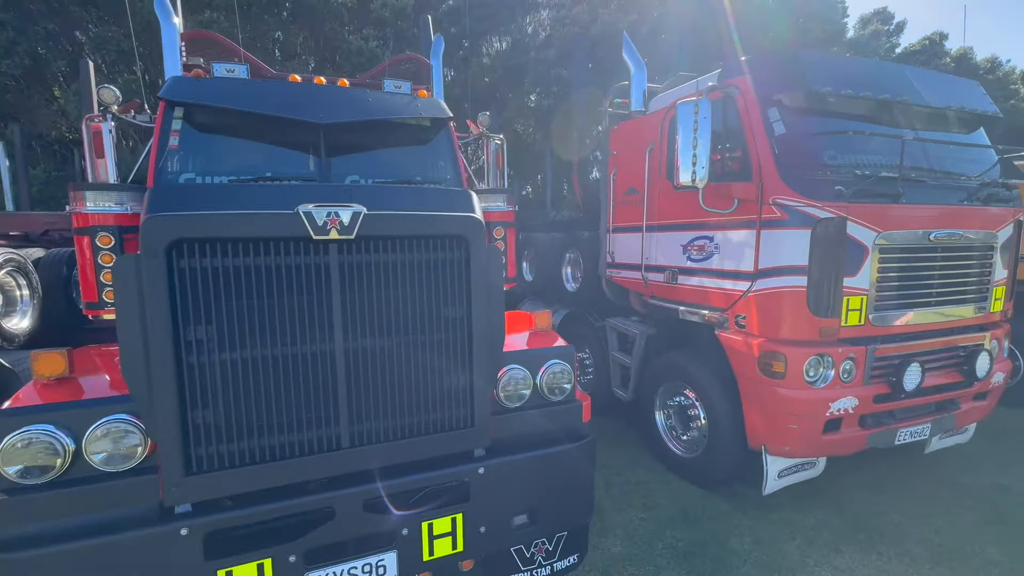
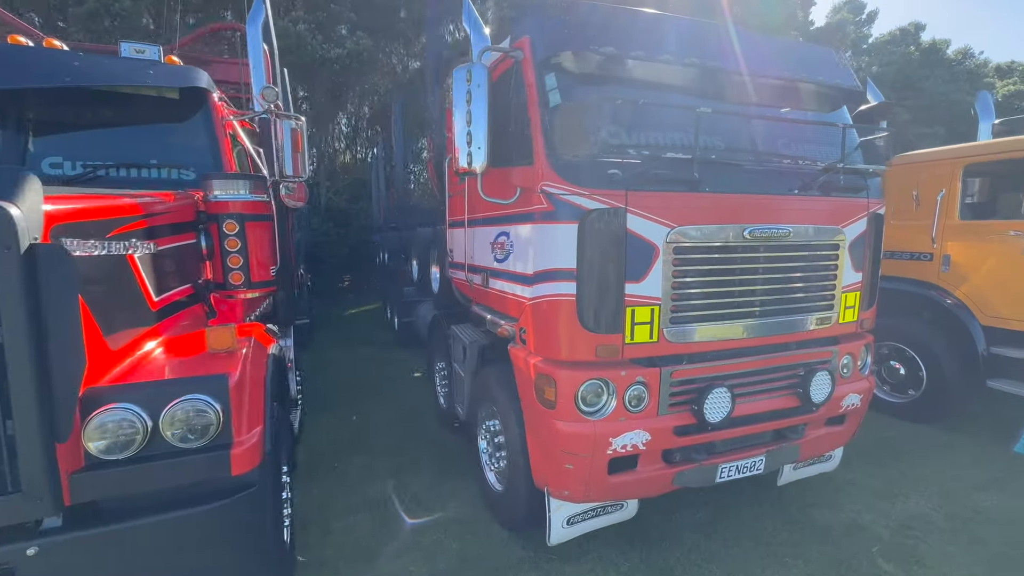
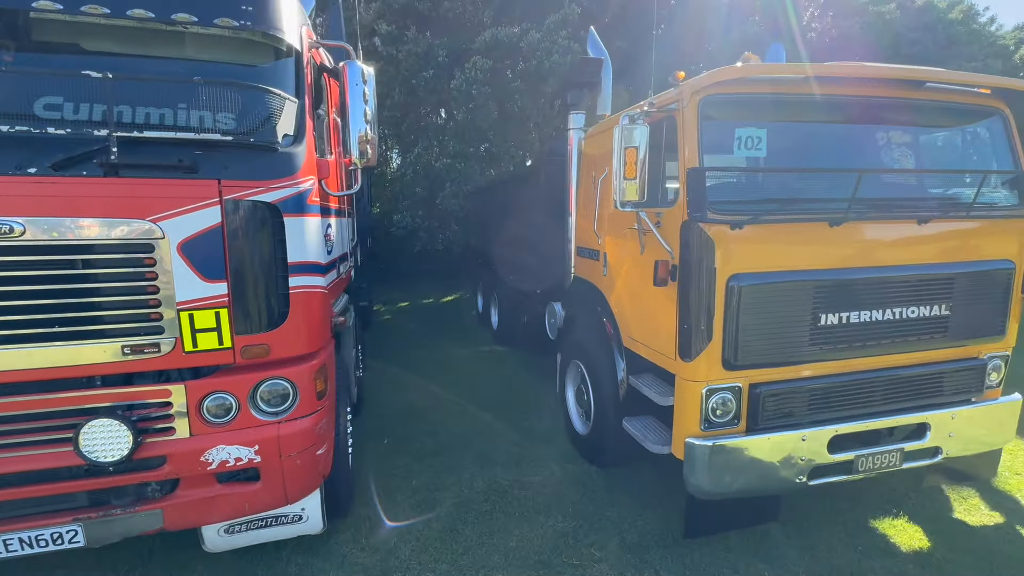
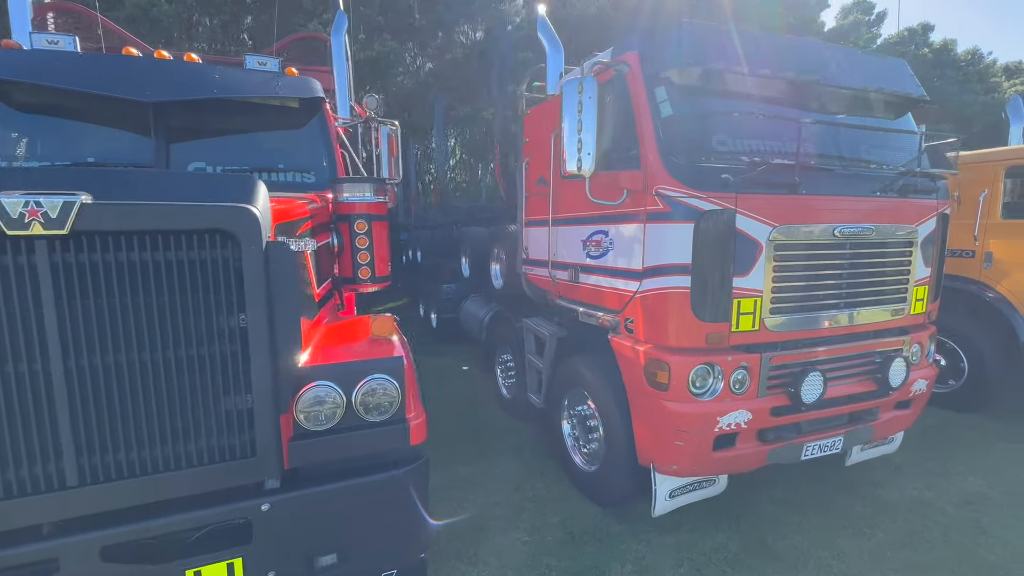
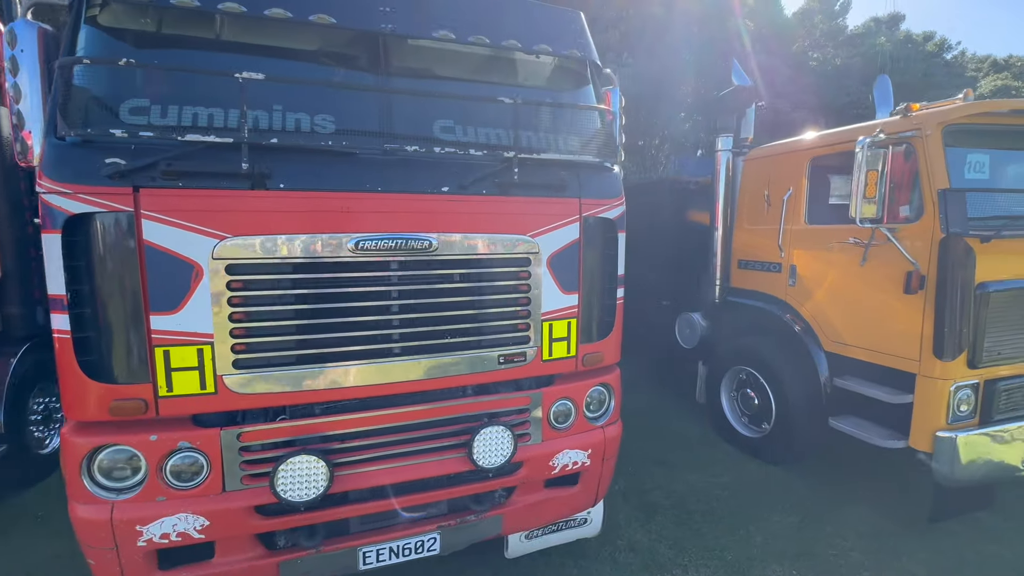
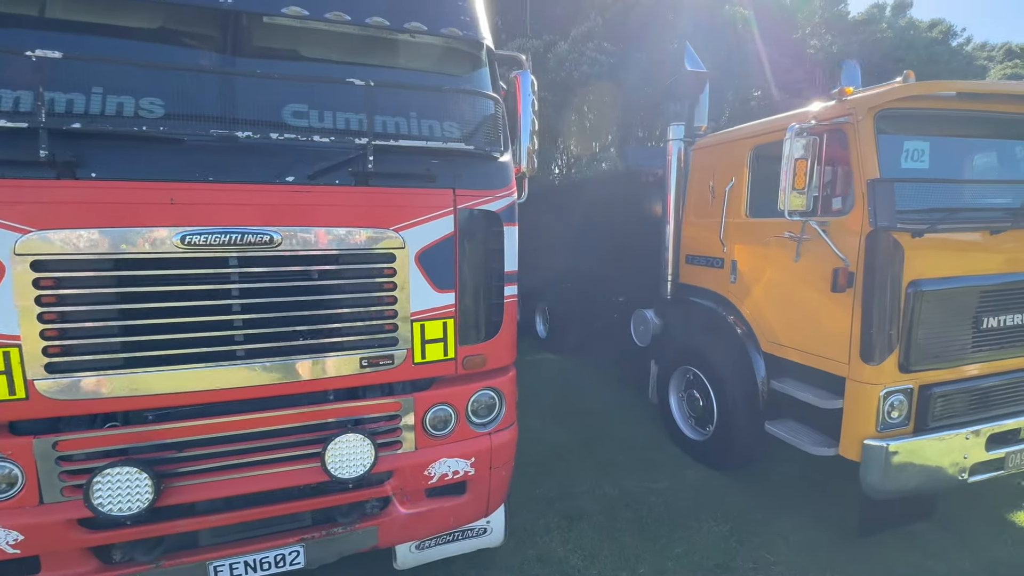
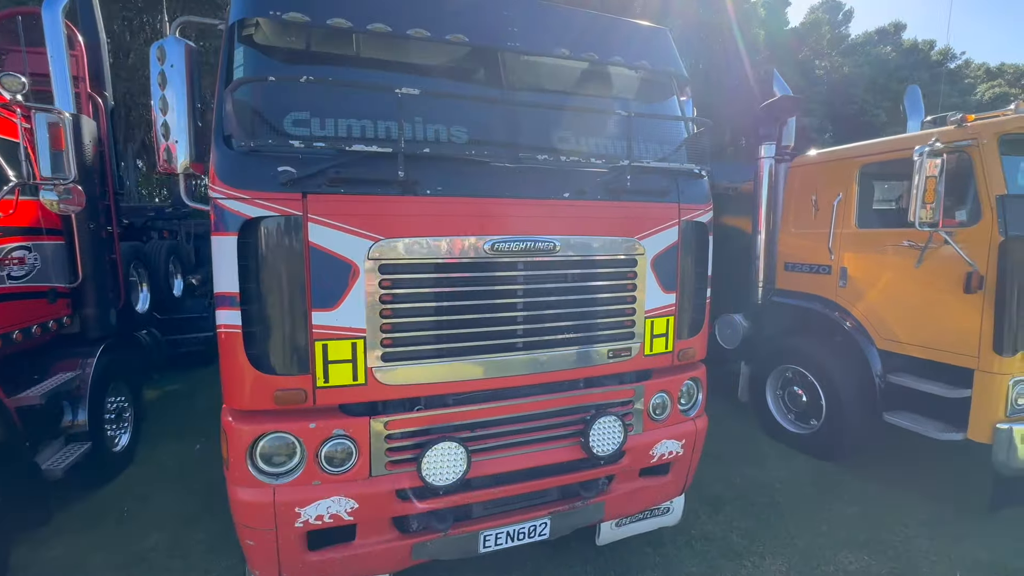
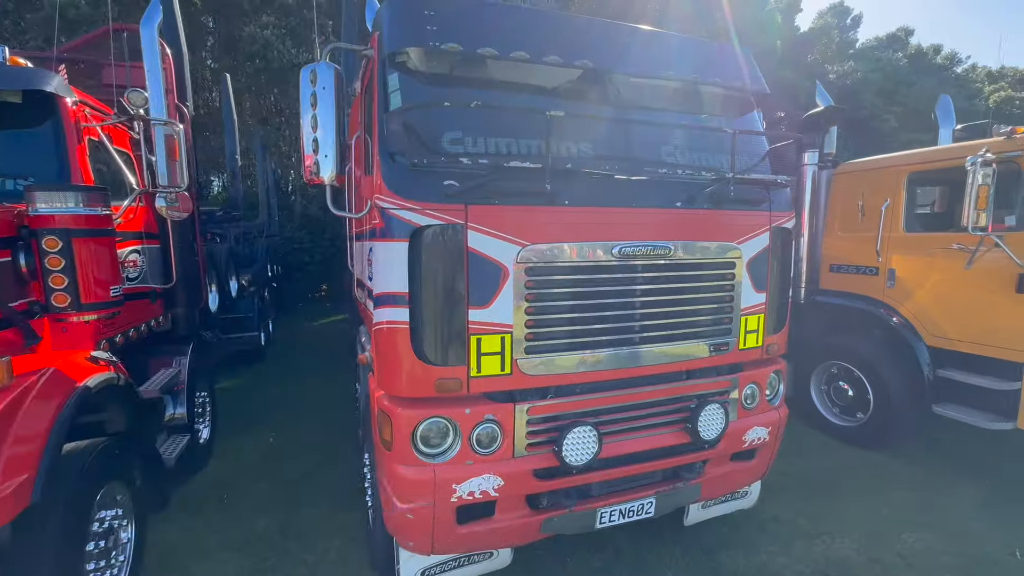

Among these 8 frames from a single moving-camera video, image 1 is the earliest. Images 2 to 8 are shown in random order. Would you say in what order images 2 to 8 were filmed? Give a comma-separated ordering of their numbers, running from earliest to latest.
4, 2, 8, 7, 5, 6, 3
